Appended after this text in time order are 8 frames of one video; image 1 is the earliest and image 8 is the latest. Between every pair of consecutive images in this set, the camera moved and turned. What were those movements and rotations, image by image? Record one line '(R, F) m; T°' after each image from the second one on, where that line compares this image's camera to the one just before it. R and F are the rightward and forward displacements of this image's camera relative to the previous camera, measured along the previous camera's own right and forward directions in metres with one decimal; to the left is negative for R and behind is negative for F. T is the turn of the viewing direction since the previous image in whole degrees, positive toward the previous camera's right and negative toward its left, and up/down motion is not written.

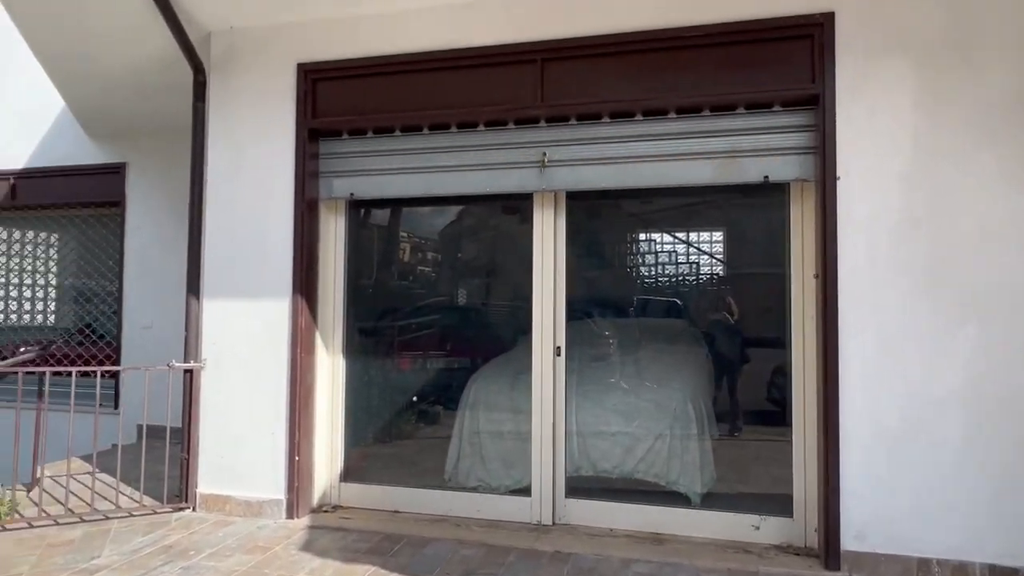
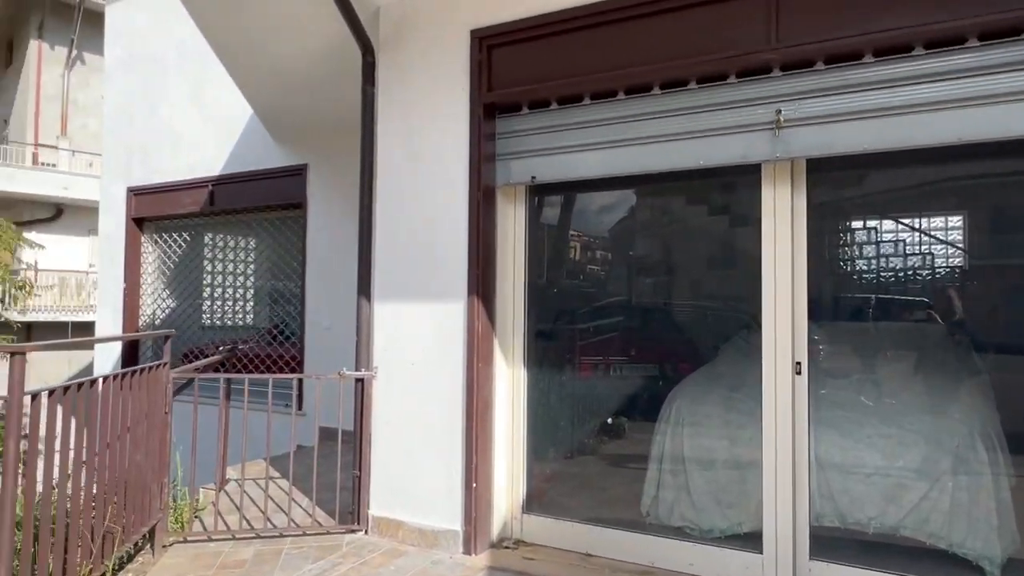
(-0.2, +0.6) m; -14°
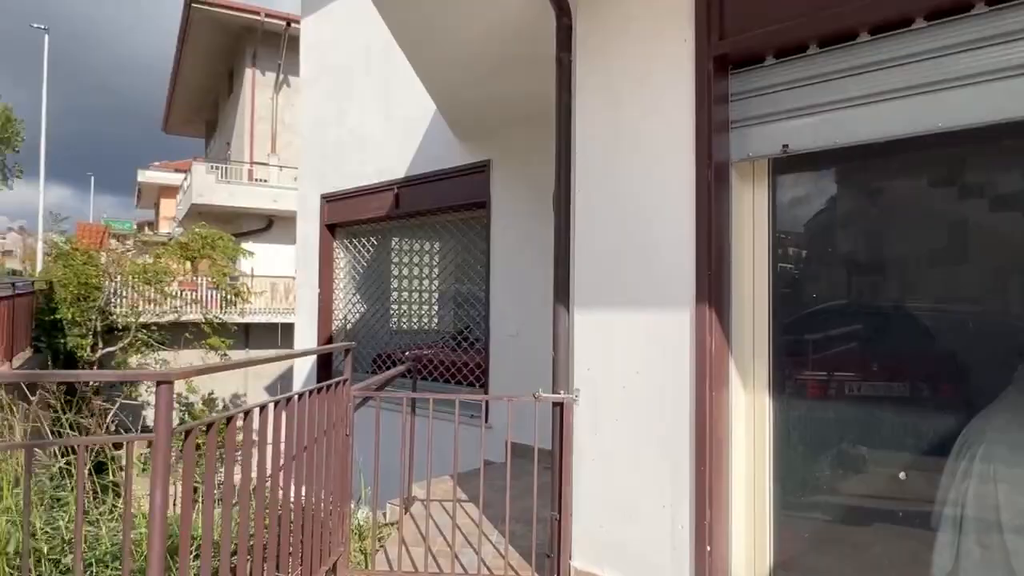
(-0.2, +0.6) m; -15°
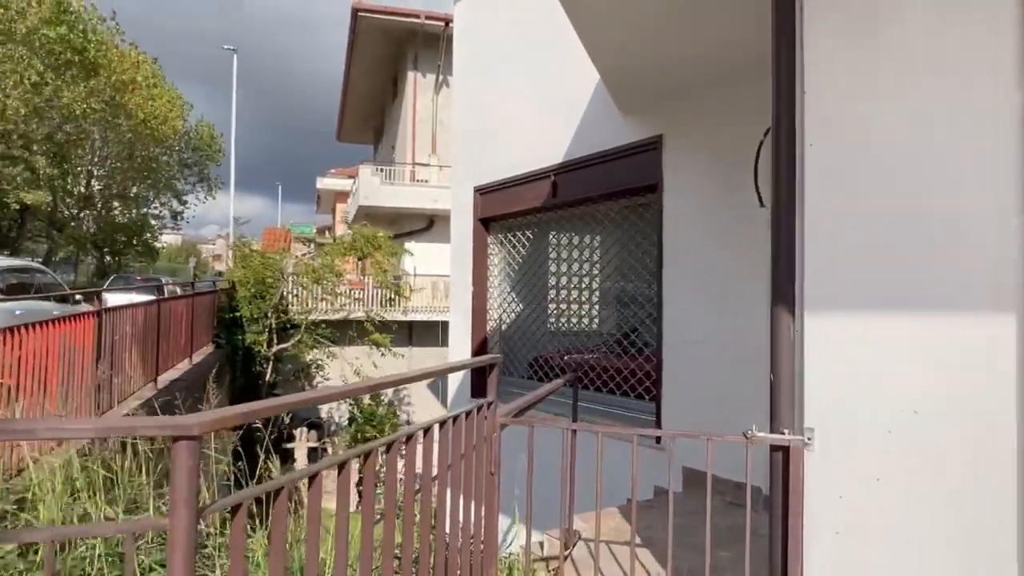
(-0.1, +0.7) m; -13°
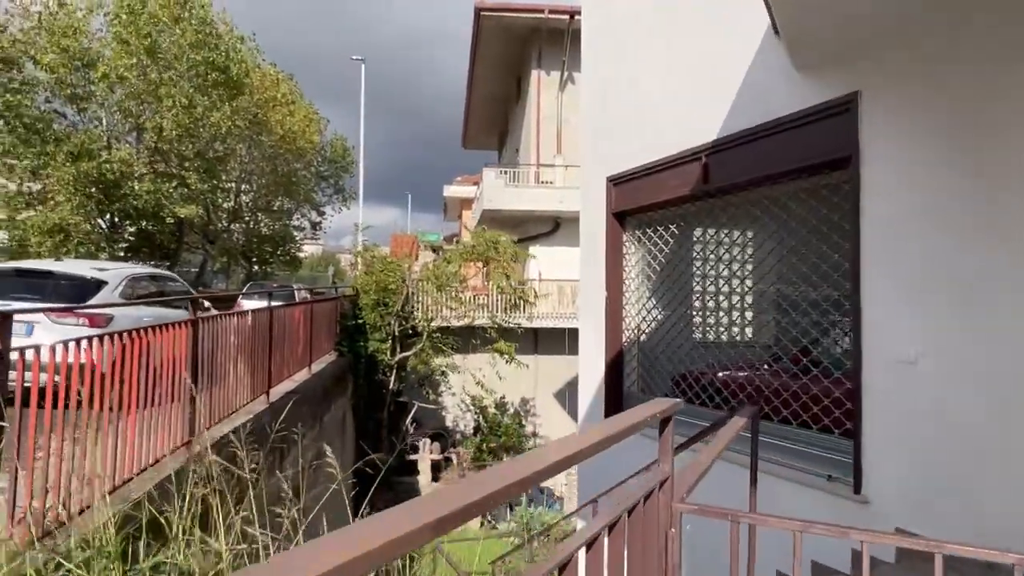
(-0.1, +0.8) m; -10°
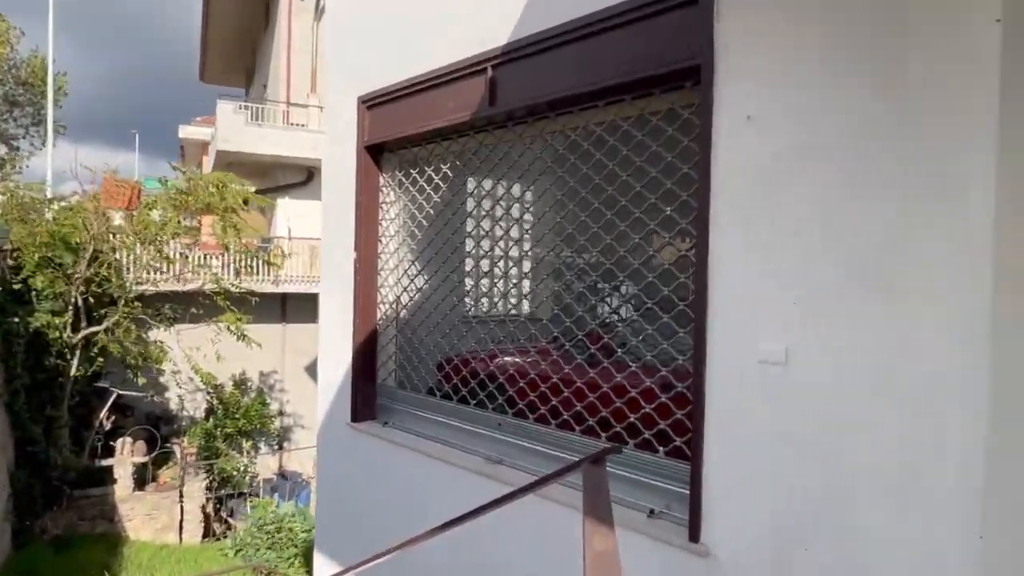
(+0.3, +1.4) m; +20°
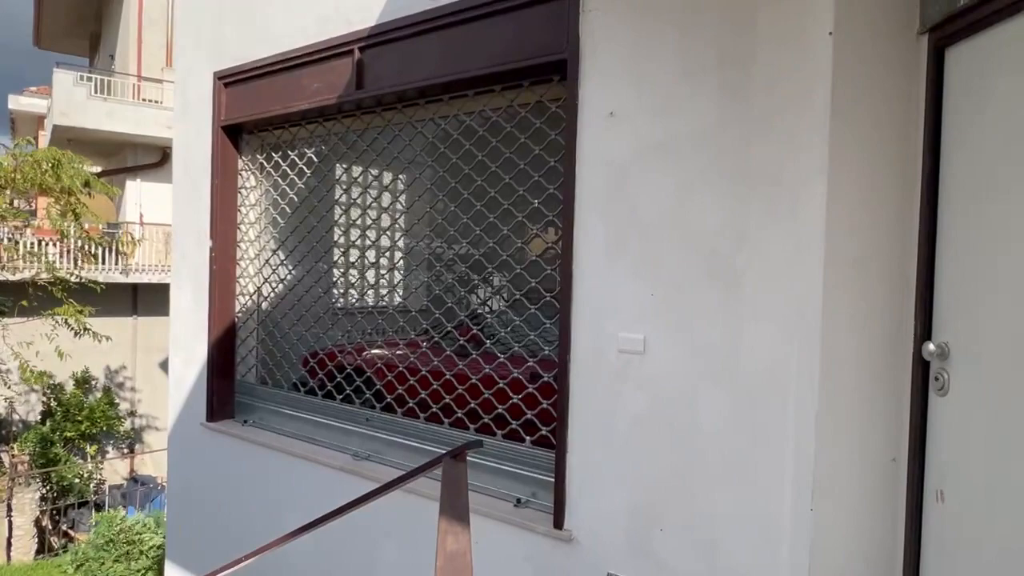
(0.0, 0.0) m; +10°
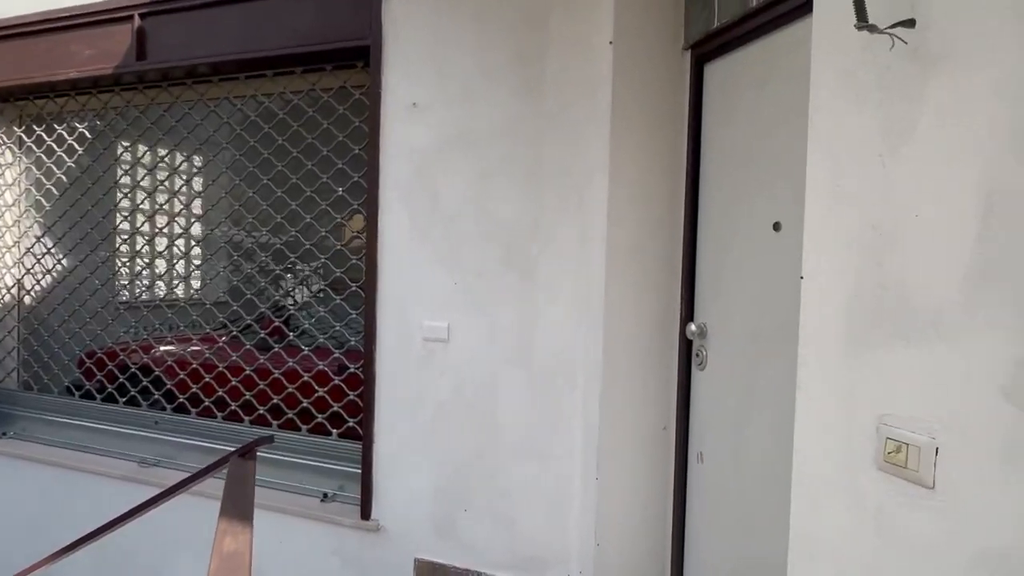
(+0.1, 0.0) m; +15°
